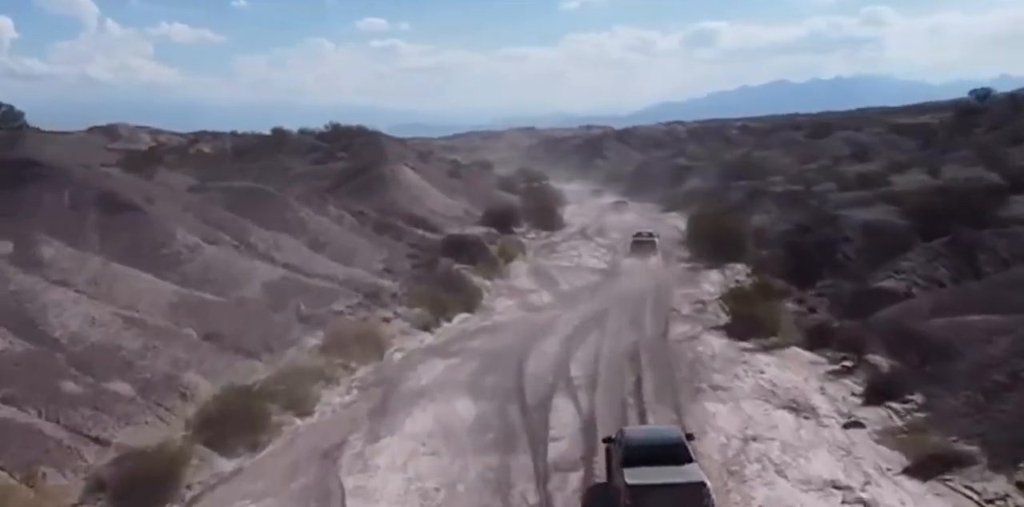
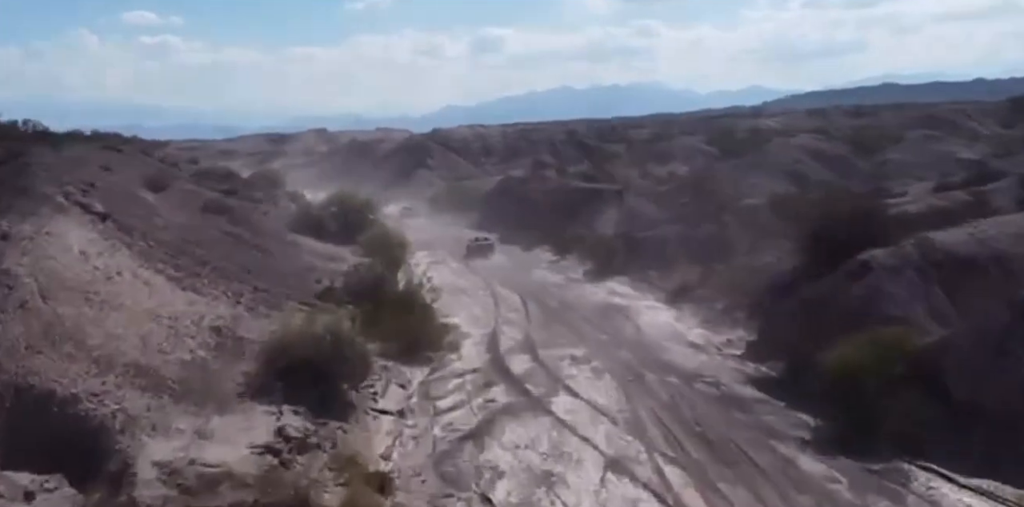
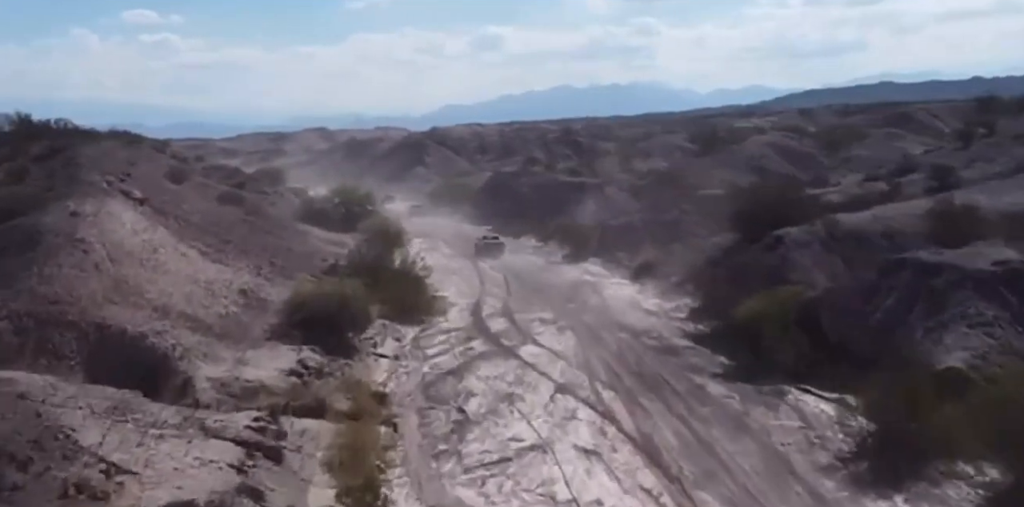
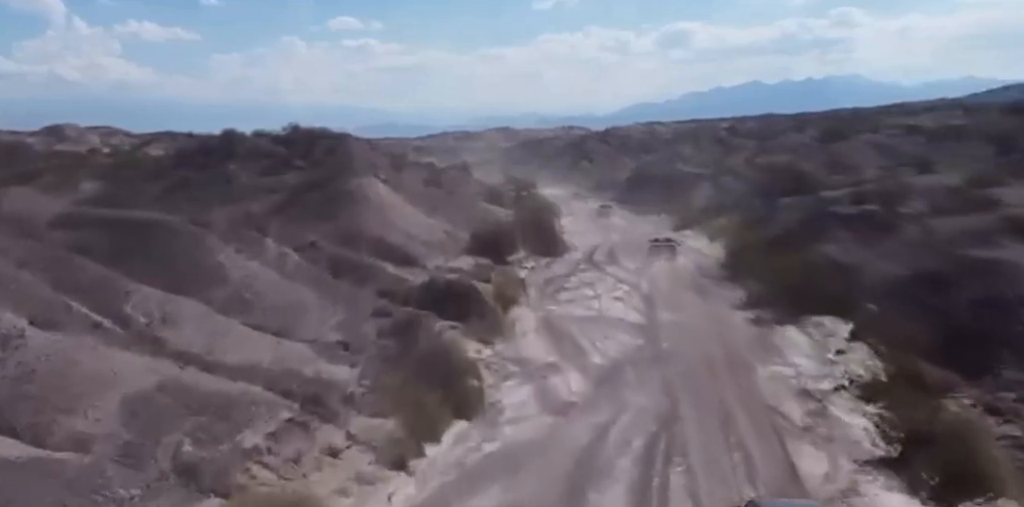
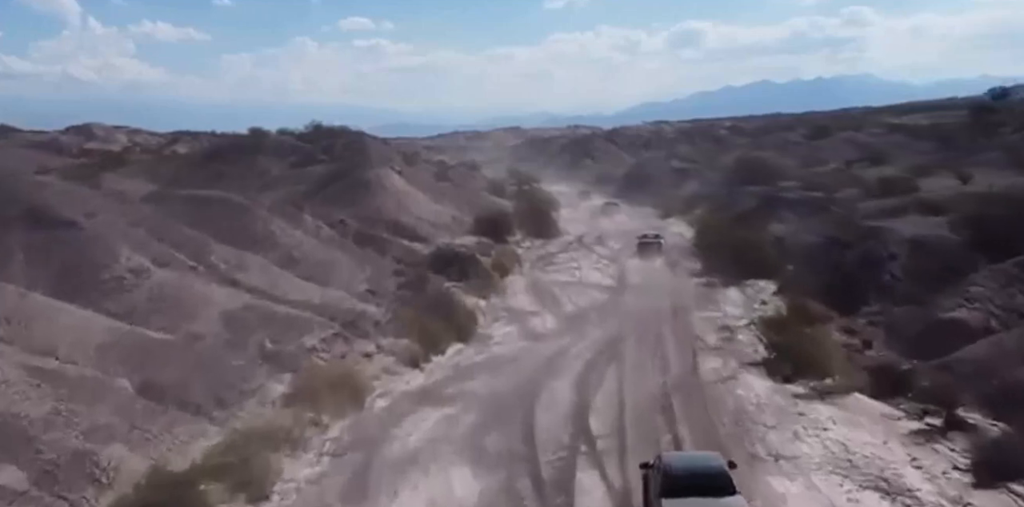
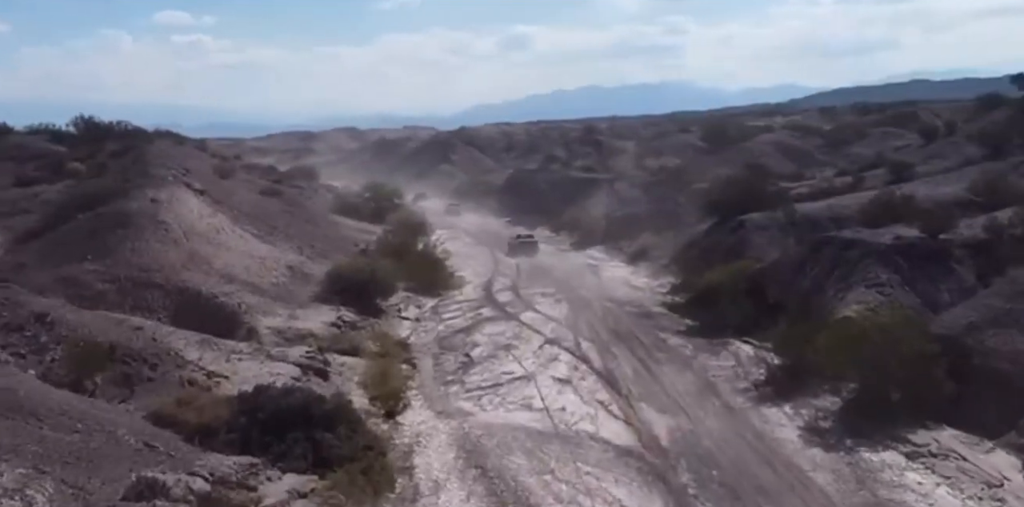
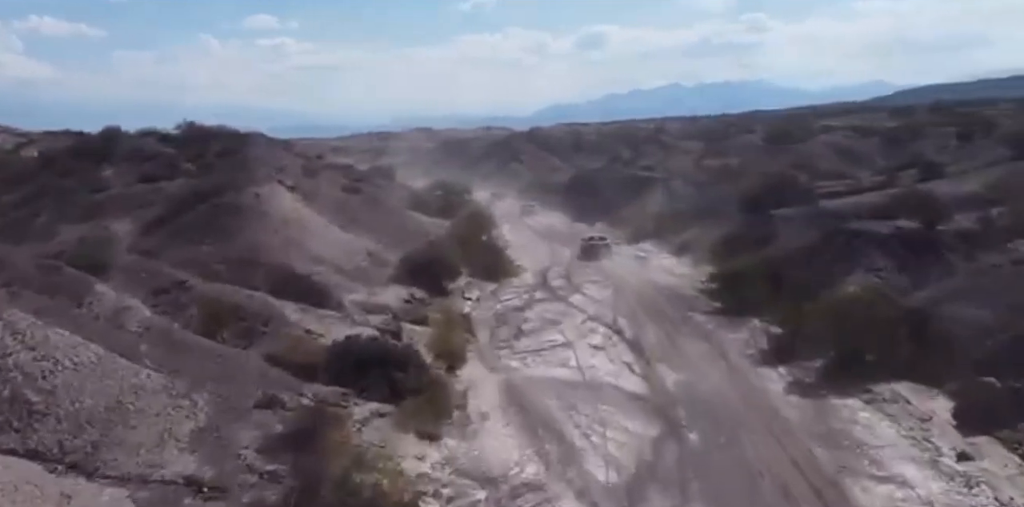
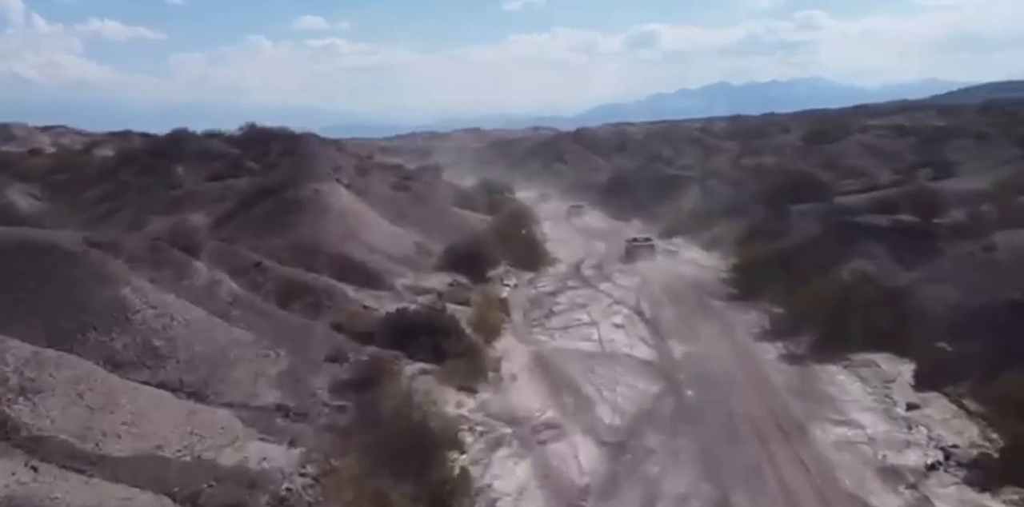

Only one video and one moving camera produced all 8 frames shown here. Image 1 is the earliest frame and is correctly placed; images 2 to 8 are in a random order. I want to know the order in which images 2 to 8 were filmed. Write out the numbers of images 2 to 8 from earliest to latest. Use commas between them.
5, 4, 8, 7, 6, 3, 2
